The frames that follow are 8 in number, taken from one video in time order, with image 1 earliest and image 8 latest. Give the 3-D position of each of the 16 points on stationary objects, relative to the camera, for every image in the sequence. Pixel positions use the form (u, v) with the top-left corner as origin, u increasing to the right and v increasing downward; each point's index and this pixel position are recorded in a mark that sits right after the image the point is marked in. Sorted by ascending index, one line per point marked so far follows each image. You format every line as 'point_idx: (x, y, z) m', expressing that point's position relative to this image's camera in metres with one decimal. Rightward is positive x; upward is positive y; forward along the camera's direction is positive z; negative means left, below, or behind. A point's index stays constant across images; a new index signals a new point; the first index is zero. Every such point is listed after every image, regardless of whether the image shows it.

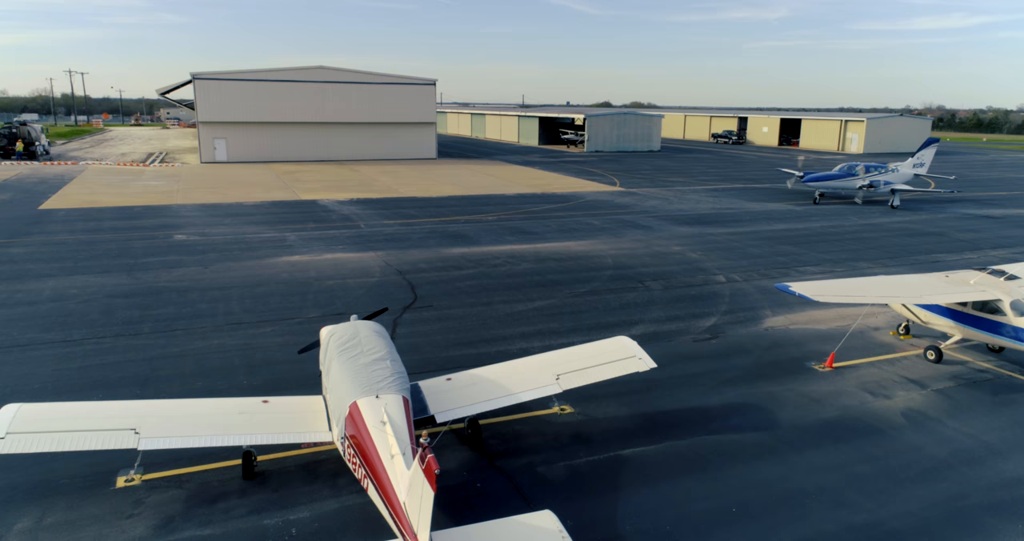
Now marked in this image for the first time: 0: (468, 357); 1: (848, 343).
0: (-0.7, -1.5, +11.9) m
1: (+6.0, -1.3, +12.8) m
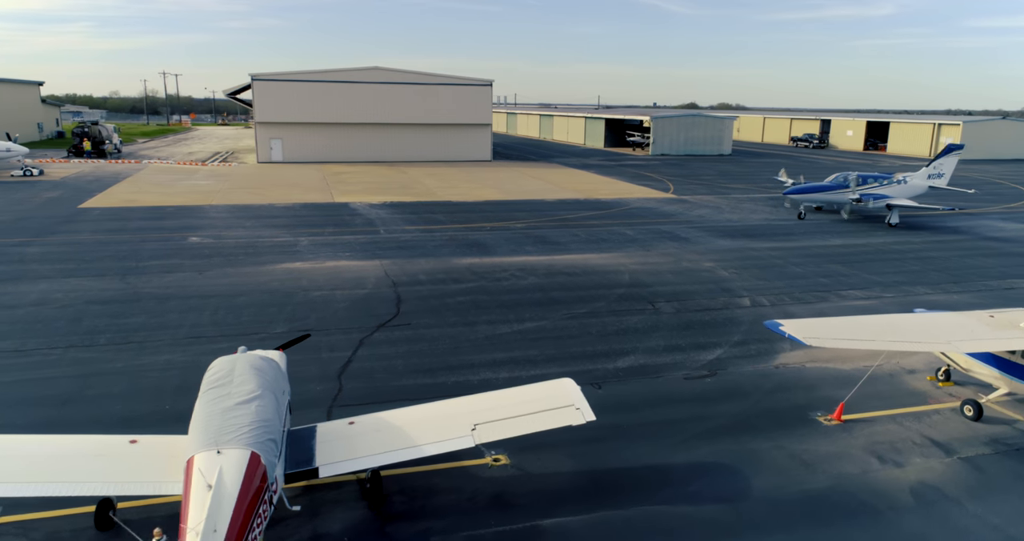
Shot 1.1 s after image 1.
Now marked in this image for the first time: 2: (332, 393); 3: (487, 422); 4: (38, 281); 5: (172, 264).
0: (-1.3, -1.8, +10.7) m
1: (+5.4, -1.8, +10.8) m
2: (-2.6, -1.8, +10.4) m
3: (-0.3, -1.6, +7.7) m
4: (-10.6, -0.2, +16.0) m
5: (-8.5, +0.1, +17.8) m
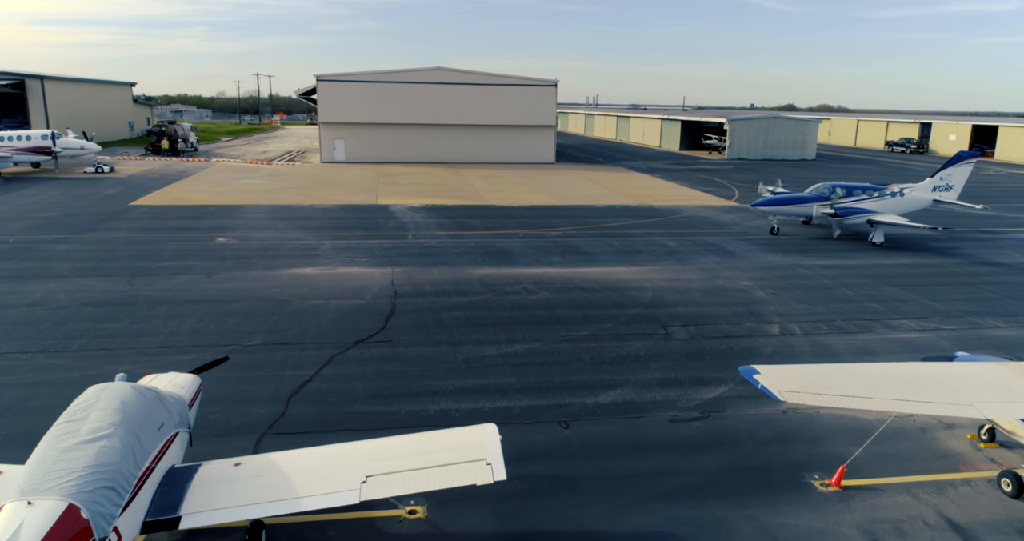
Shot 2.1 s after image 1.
0: (-1.9, -2.0, +9.7) m
1: (+4.8, -2.3, +9.1) m
2: (-3.2, -2.0, +9.6) m
3: (-1.2, -1.9, +6.7) m
4: (-10.4, -0.2, +16.2) m
5: (-8.1, +0.1, +17.7) m
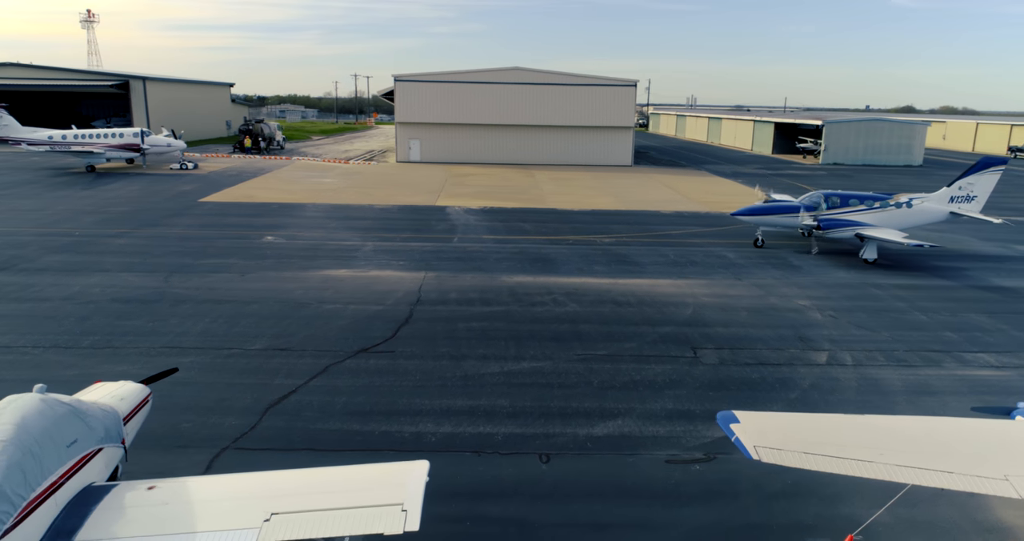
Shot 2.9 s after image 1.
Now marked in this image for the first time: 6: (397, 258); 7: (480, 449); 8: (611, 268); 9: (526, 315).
0: (-2.2, -2.1, +9.2) m
1: (+4.4, -2.6, +7.6) m
2: (-3.5, -2.1, +9.2) m
3: (-1.9, -2.0, +6.0) m
4: (-9.7, -0.1, +16.6) m
5: (-7.2, +0.2, +17.8) m
6: (-3.1, +0.3, +19.1) m
7: (-0.4, -2.2, +8.9) m
8: (+2.6, +0.1, +18.6) m
9: (+0.3, -0.9, +14.3) m
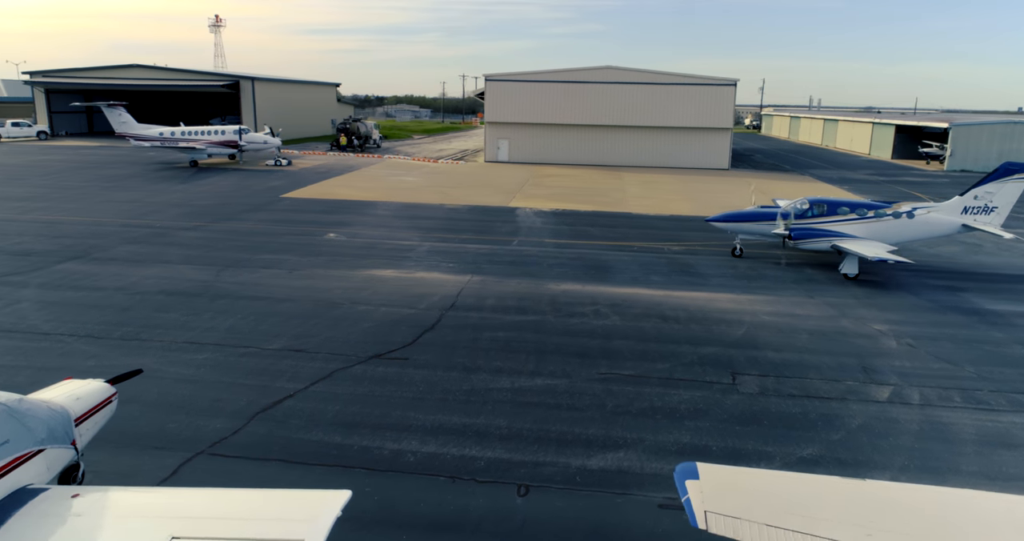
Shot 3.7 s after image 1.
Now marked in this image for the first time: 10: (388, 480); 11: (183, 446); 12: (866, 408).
0: (-2.4, -2.2, +8.7) m
1: (+3.9, -2.9, +6.2) m
2: (-3.6, -2.1, +9.0) m
3: (-2.5, -2.1, +5.6) m
4: (-8.6, +0.1, +17.2) m
5: (-6.0, +0.3, +18.1) m
6: (-1.7, +0.3, +18.7) m
7: (-0.6, -2.3, +8.2) m
8: (+3.9, -0.2, +17.4) m
9: (+0.9, -1.0, +13.5) m
10: (-1.4, -2.4, +8.1) m
11: (-4.0, -2.1, +8.7) m
12: (+5.1, -2.0, +10.3) m
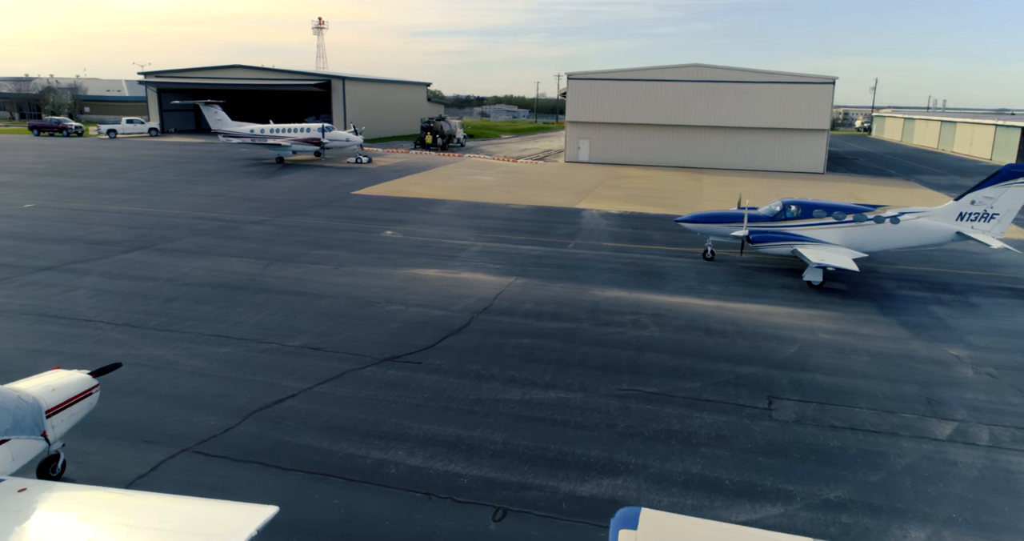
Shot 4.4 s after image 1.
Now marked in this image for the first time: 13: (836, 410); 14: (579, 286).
0: (-2.5, -2.2, +8.4) m
1: (+3.4, -3.1, +5.1) m
2: (-3.7, -2.0, +8.9) m
3: (-3.0, -2.0, +5.3) m
4: (-7.4, +0.3, +17.7) m
5: (-4.7, +0.4, +18.2) m
6: (-0.4, +0.2, +18.2) m
7: (-0.8, -2.4, +7.7) m
8: (+4.9, -0.4, +16.2) m
9: (+1.4, -1.2, +12.7) m
10: (-1.6, -2.4, +7.7) m
11: (-4.1, -2.1, +8.6) m
12: (+5.1, -2.2, +9.0) m
13: (+4.5, -1.9, +9.9) m
14: (+1.5, -0.3, +16.1) m
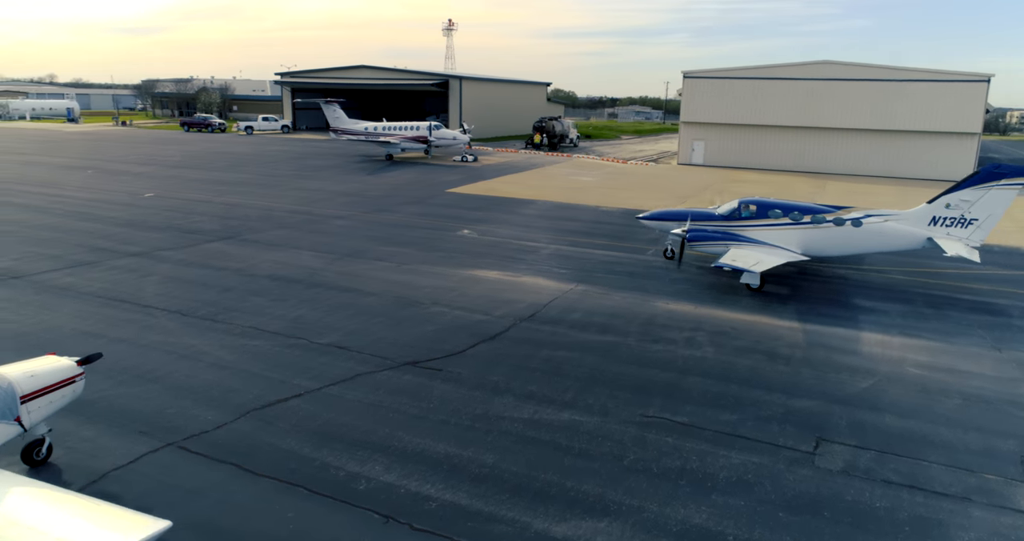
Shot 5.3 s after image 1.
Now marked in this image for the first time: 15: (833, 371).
0: (-2.6, -2.1, +8.1) m
1: (+2.5, -3.3, +3.8) m
2: (-3.8, -1.9, +8.7) m
3: (-3.7, -2.0, +5.1) m
4: (-5.7, +0.5, +18.1) m
5: (-3.0, +0.4, +18.1) m
6: (+1.3, +0.1, +17.4) m
7: (-1.2, -2.4, +7.1) m
8: (+6.1, -0.7, +14.4) m
9: (+2.0, -1.3, +11.6) m
10: (-1.9, -2.4, +7.2) m
11: (-4.2, -2.0, +8.6) m
12: (+5.0, -2.5, +7.3) m
13: (+4.5, -2.2, +8.3) m
14: (+2.8, -0.5, +14.9) m
15: (+5.0, -1.5, +11.0) m
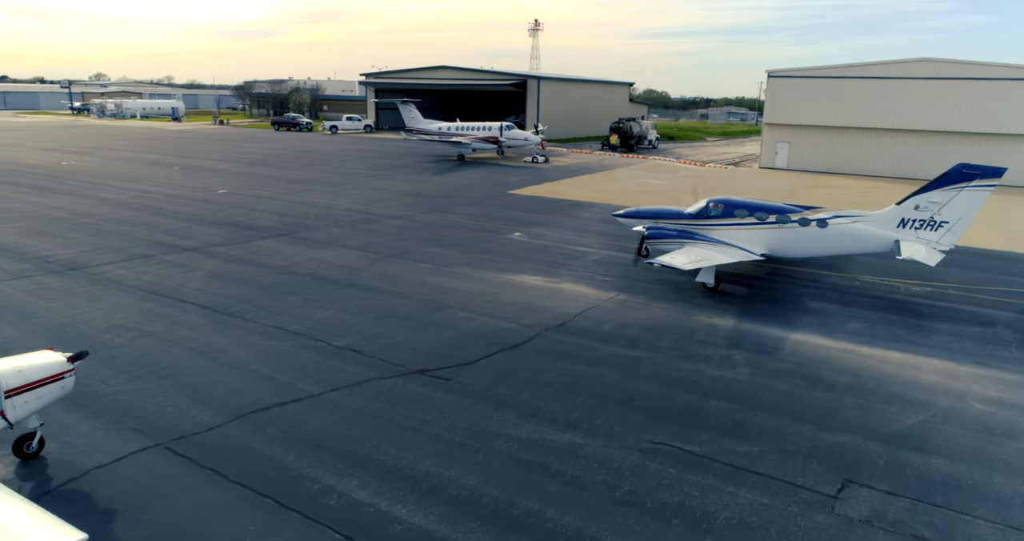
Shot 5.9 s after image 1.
0: (-2.8, -2.2, +7.9) m
1: (+1.7, -3.5, +3.1) m
2: (-3.8, -1.9, +8.7) m
3: (-4.2, -2.0, +5.1) m
4: (-4.6, +0.5, +18.2) m
5: (-1.9, +0.4, +17.8) m
6: (+2.3, -0.1, +16.6) m
7: (-1.5, -2.5, +6.8) m
8: (+6.7, -1.0, +13.1) m
9: (+2.3, -1.5, +10.8) m
10: (-2.2, -2.4, +6.9) m
11: (-4.3, -1.9, +8.5) m
12: (+4.6, -2.8, +6.2) m
13: (+4.4, -2.5, +7.3) m
14: (+3.4, -0.7, +14.0) m
15: (+5.1, -1.8, +9.9) m
